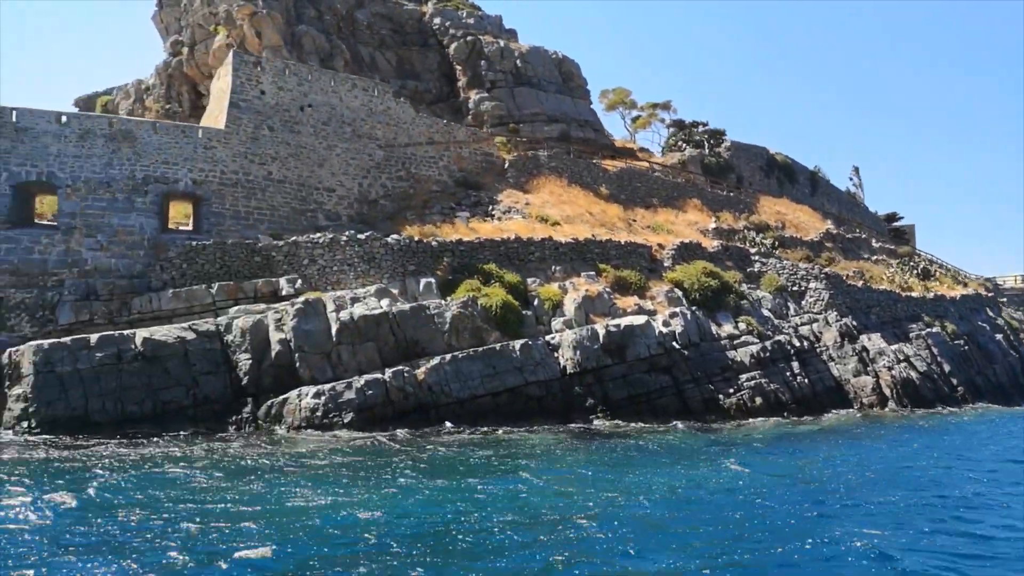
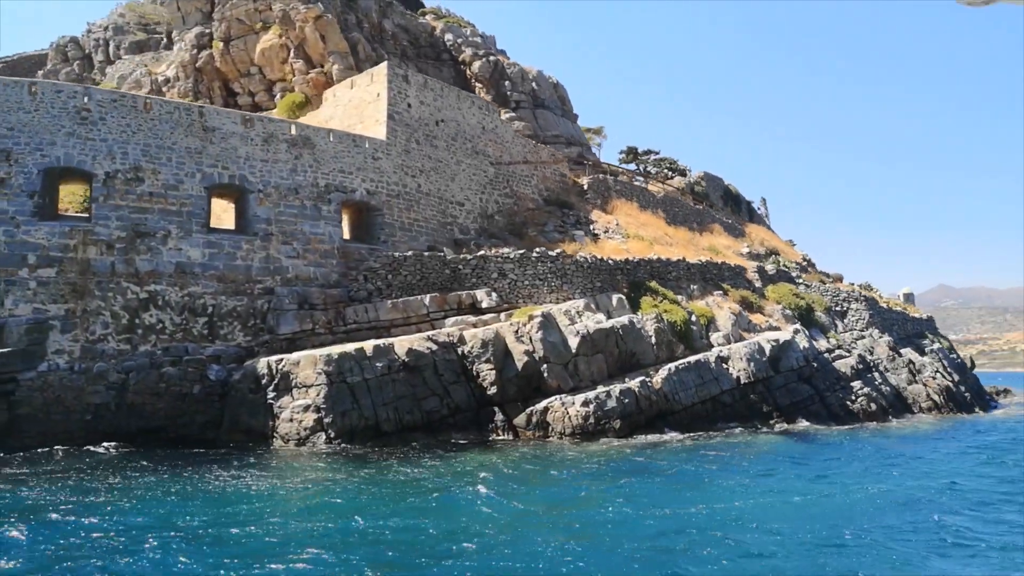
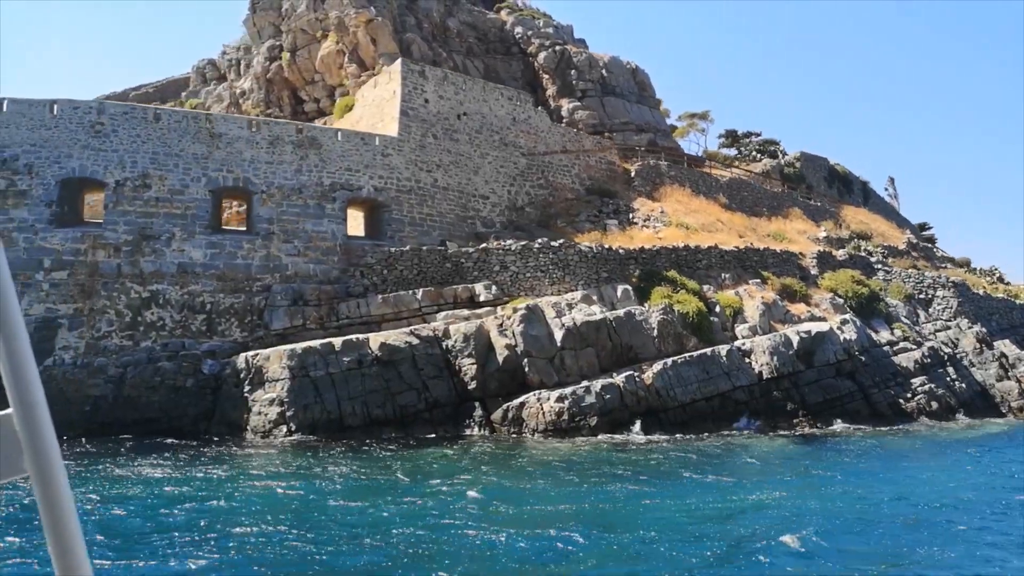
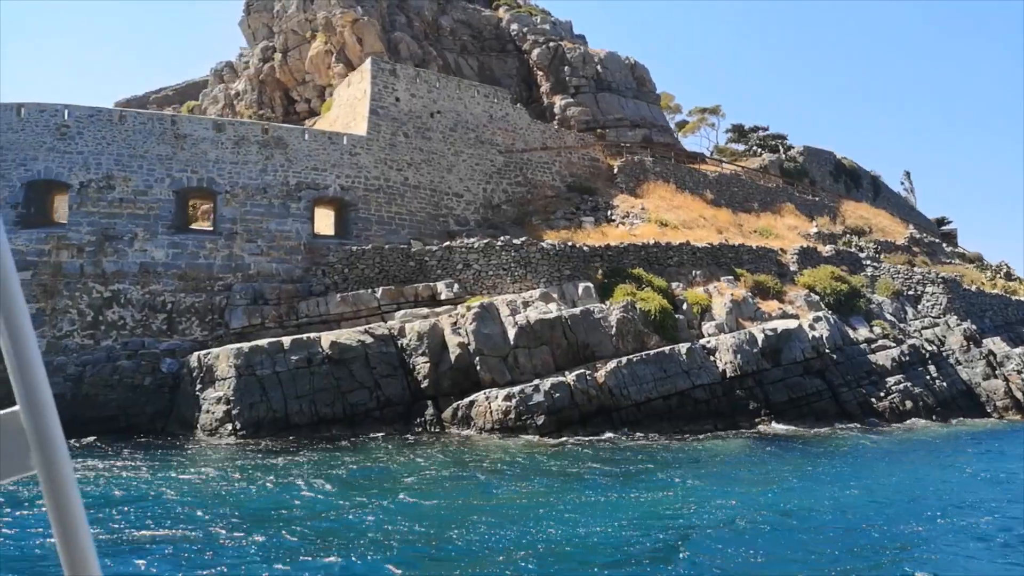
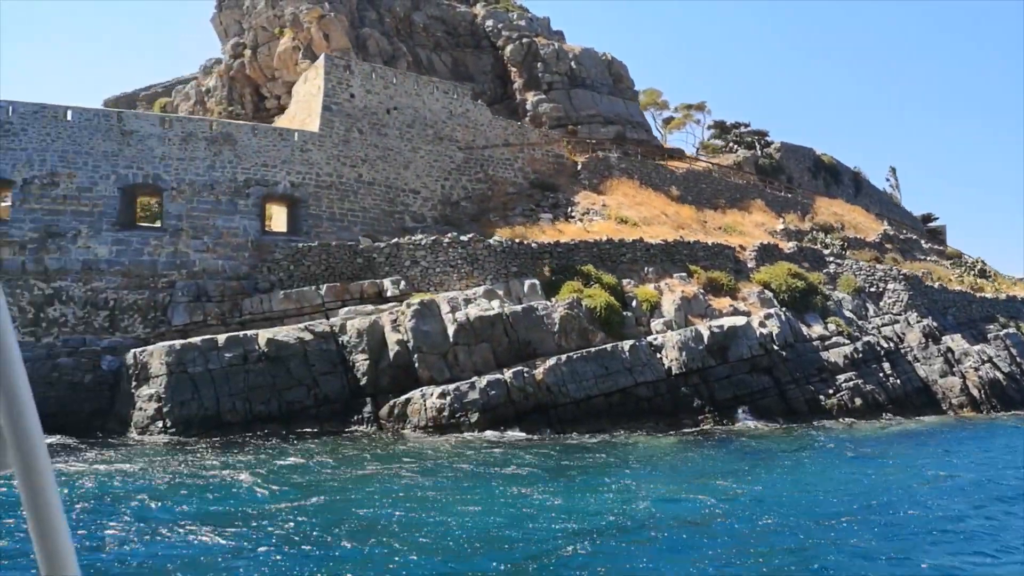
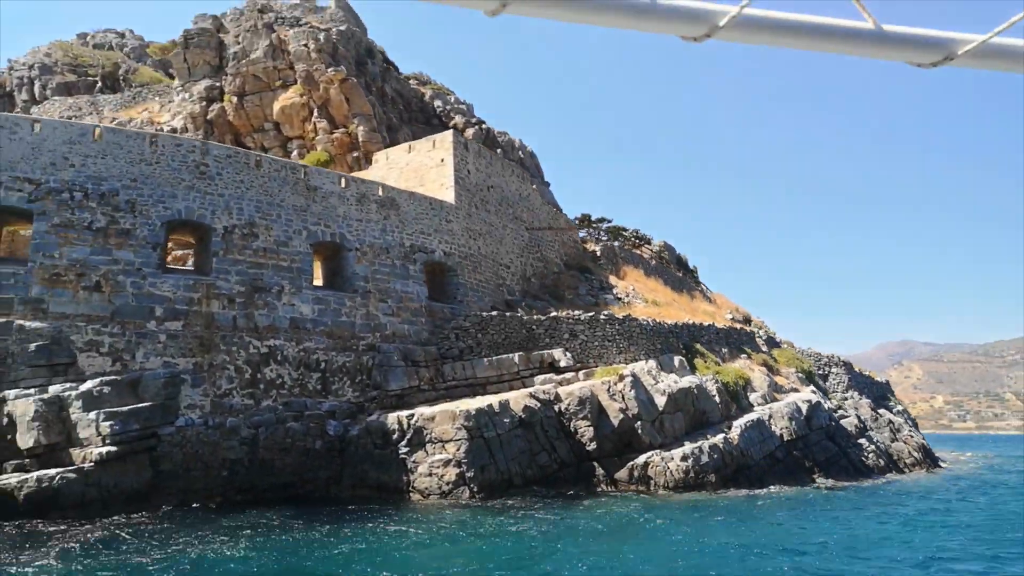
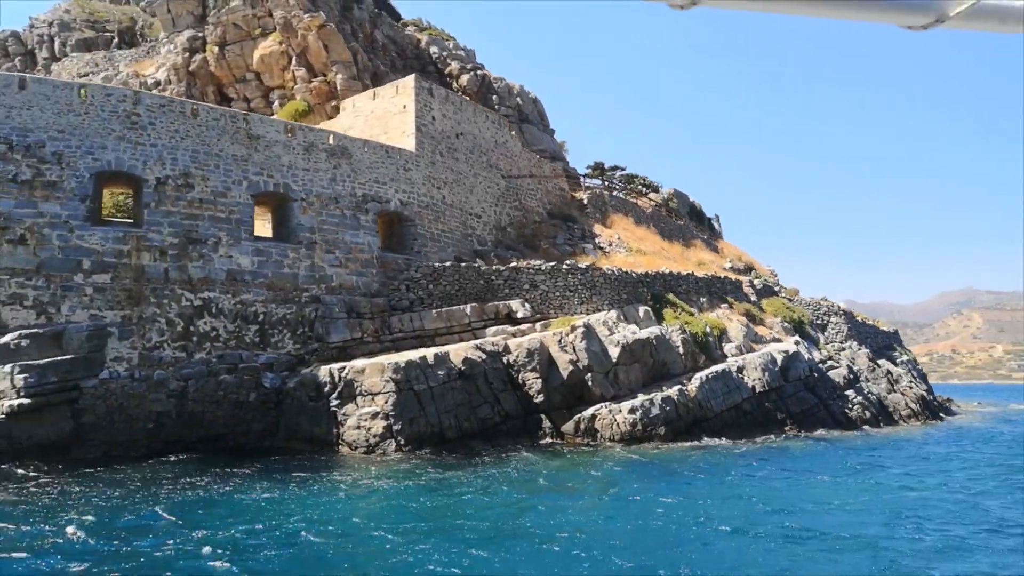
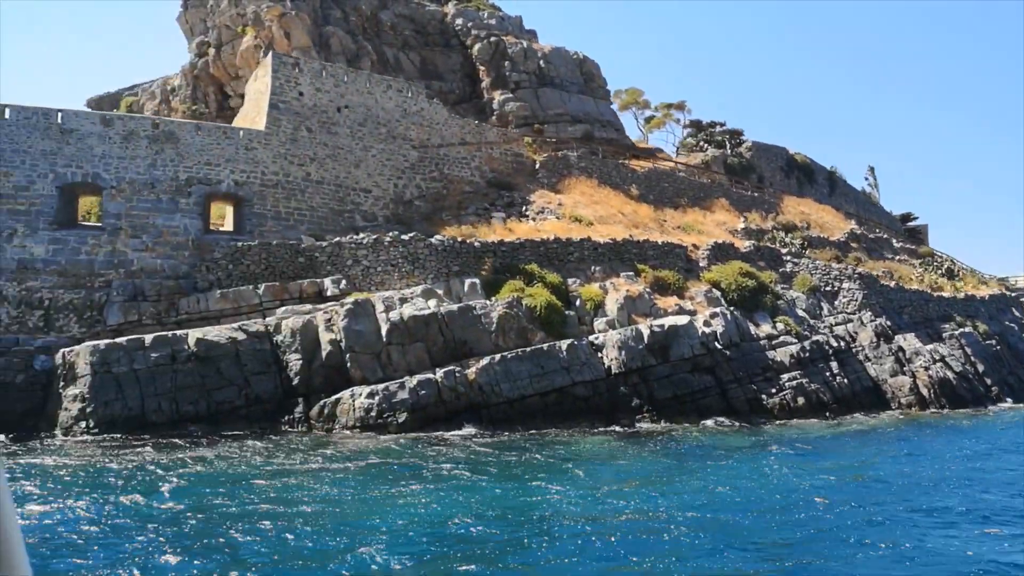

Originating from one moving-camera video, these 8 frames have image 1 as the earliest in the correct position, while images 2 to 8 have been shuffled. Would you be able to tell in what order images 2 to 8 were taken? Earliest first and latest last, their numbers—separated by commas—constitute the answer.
8, 5, 4, 3, 2, 7, 6
